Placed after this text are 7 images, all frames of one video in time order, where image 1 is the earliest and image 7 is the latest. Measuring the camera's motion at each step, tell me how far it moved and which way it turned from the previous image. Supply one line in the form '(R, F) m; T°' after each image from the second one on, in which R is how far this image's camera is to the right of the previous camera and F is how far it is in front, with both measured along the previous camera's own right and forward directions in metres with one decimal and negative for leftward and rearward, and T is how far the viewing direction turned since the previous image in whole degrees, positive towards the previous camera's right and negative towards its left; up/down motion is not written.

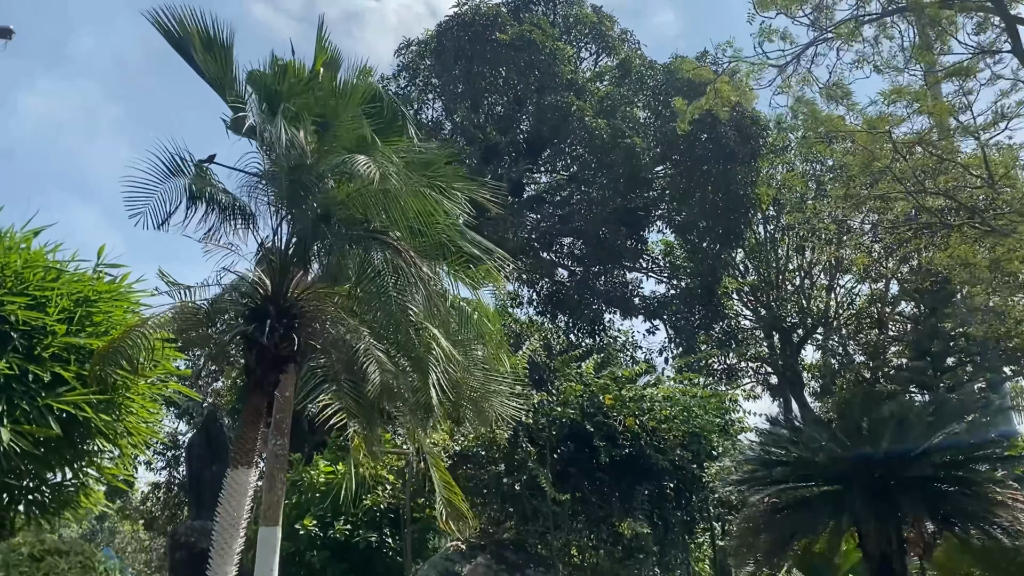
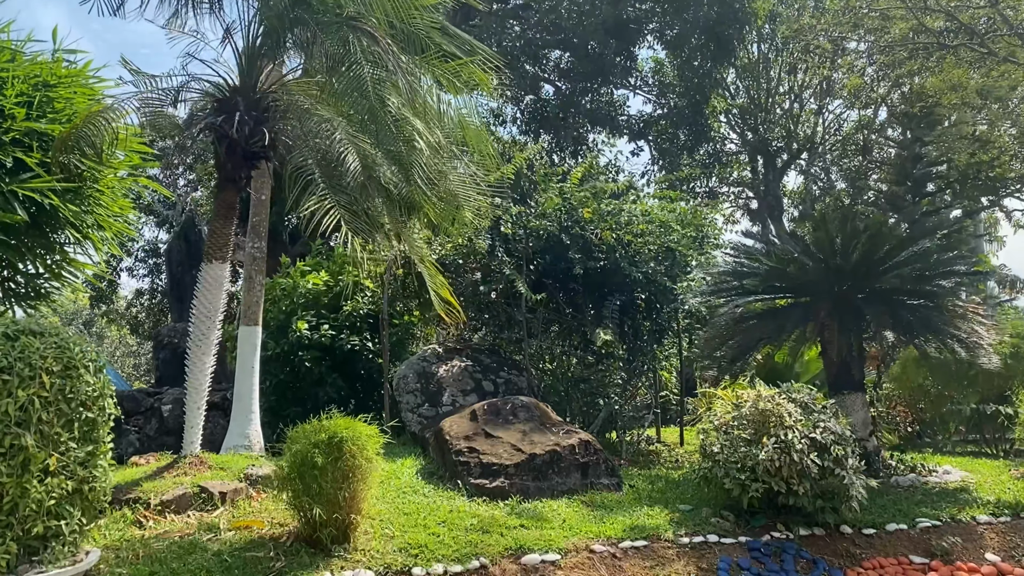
(0.0, 0.0) m; +1°
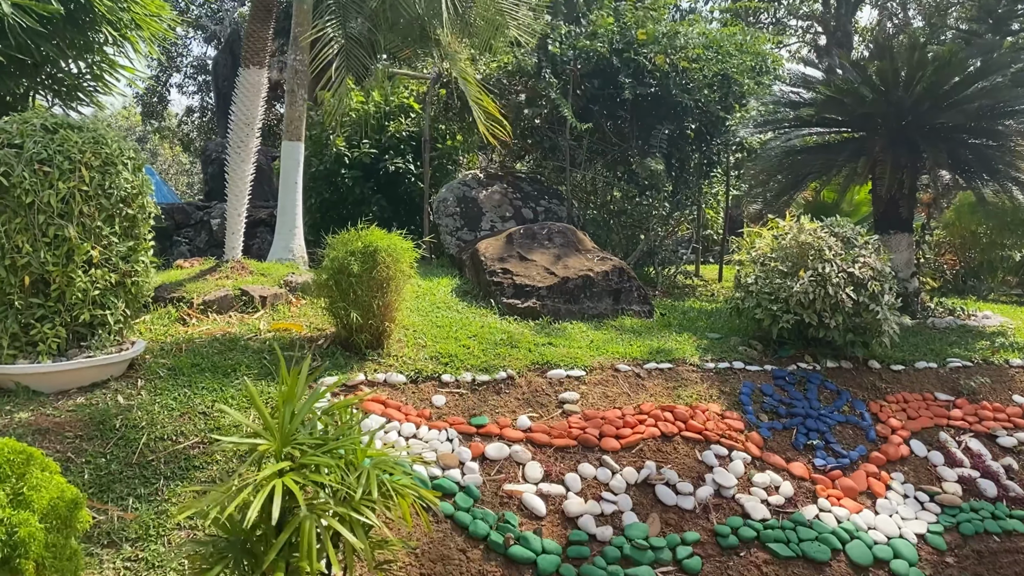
(+0.1, 0.0) m; -3°
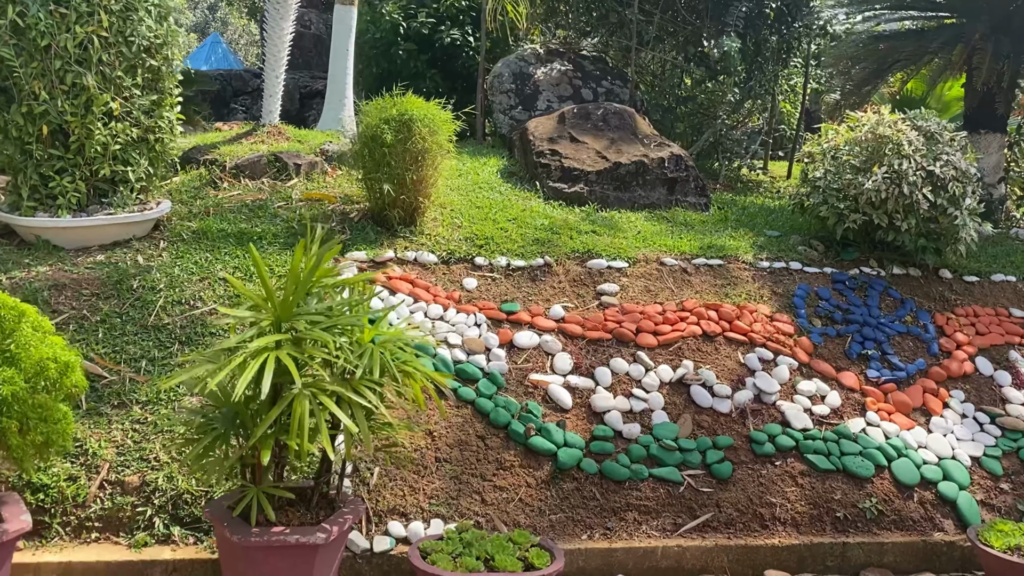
(+0.1, +0.3) m; -4°
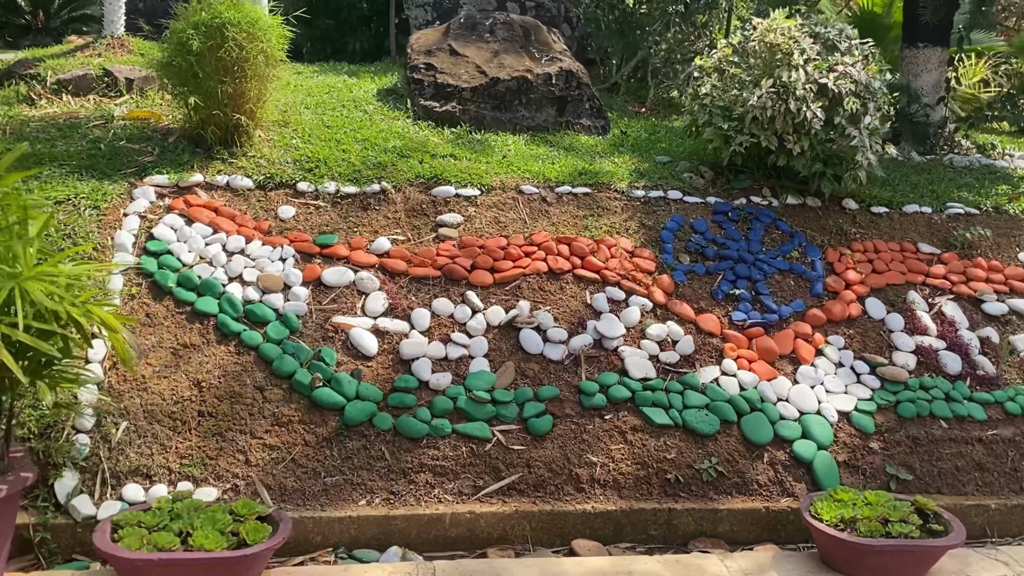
(+0.8, +0.5) m; -1°
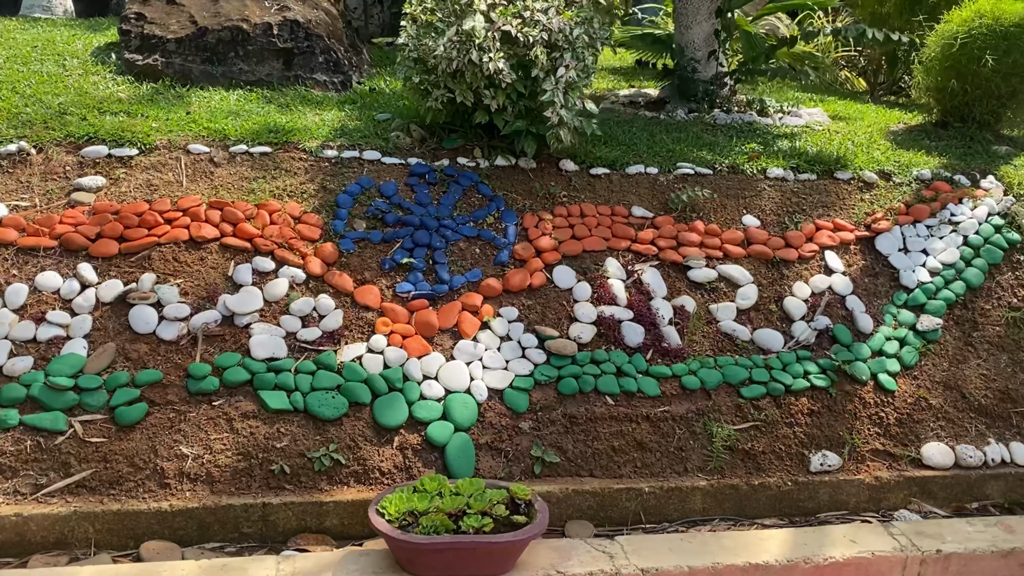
(+1.1, +0.3) m; +2°
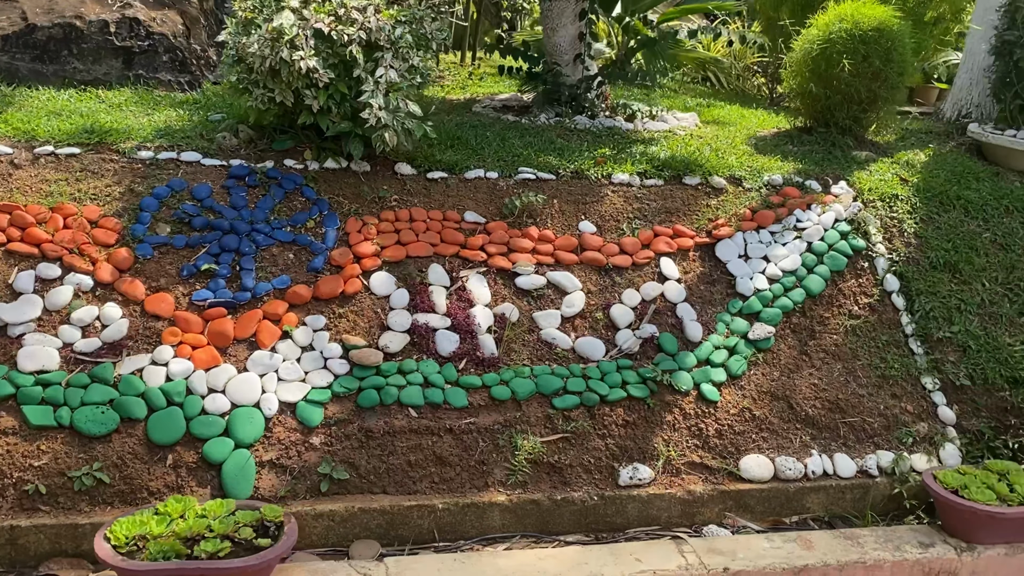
(+0.6, +0.1) m; +2°
